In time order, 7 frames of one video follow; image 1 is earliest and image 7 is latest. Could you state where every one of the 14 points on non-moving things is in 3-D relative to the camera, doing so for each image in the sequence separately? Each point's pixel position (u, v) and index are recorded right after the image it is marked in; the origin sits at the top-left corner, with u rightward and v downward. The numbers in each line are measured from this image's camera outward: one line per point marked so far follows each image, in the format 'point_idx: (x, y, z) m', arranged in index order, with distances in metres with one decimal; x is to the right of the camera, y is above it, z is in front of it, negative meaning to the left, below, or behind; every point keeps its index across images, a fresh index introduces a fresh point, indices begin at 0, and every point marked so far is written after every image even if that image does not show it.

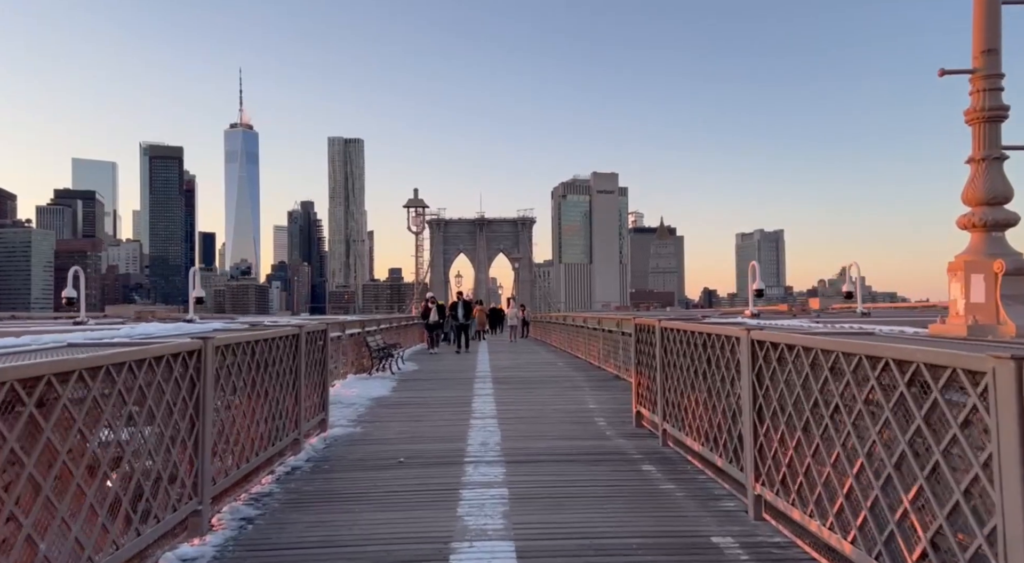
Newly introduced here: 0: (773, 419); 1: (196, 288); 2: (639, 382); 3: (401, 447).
0: (+2.1, -1.1, +6.0) m
1: (-7.0, -0.2, +16.7) m
2: (+1.6, -1.4, +10.6) m
3: (-1.4, -2.1, +9.7) m
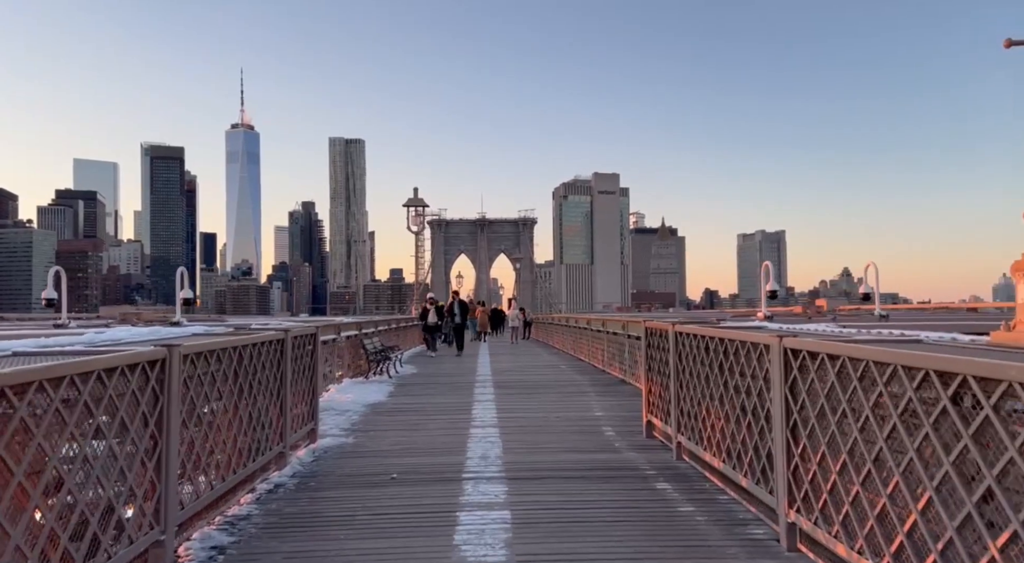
0: (+2.1, -1.1, +5.3) m
1: (-7.0, -0.2, +16.0) m
2: (+1.6, -1.4, +9.9) m
3: (-1.4, -2.1, +9.0) m
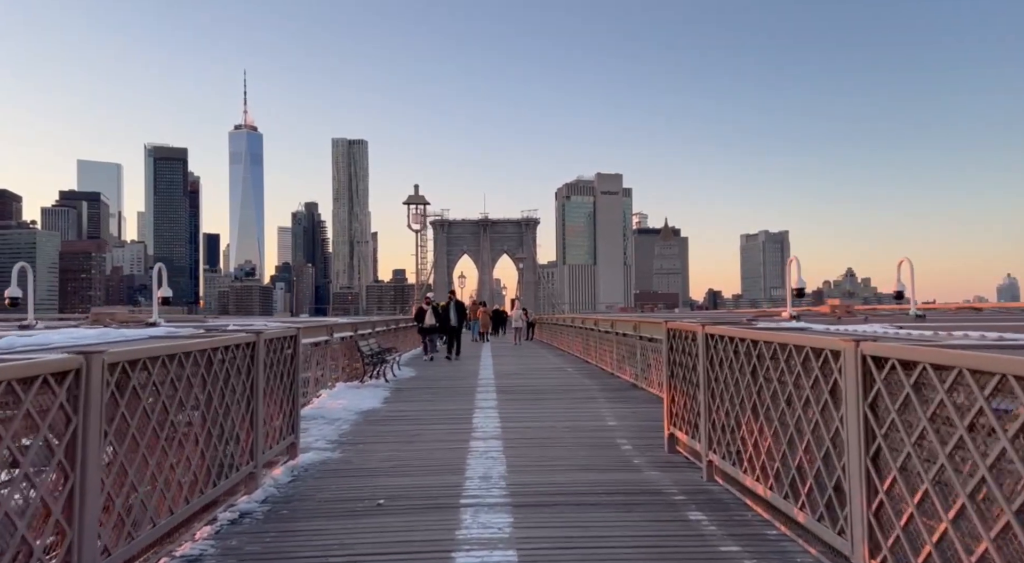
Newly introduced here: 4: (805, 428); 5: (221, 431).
0: (+2.1, -1.0, +4.1) m
1: (-6.9, -0.1, +14.9) m
2: (+1.7, -1.3, +8.7) m
3: (-1.3, -2.1, +7.8) m
4: (+2.1, -1.1, +5.4) m
5: (-2.5, -1.3, +6.7) m
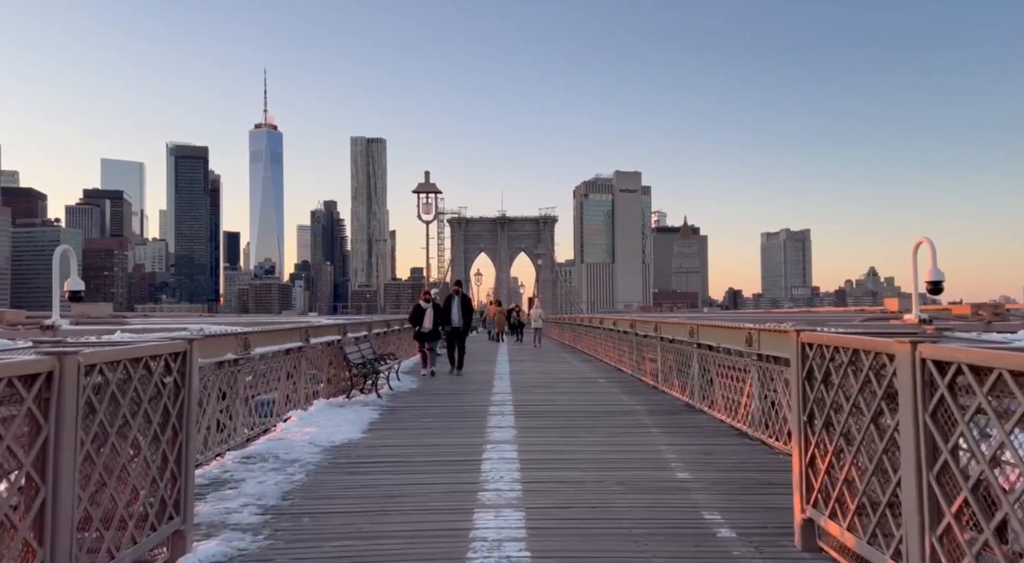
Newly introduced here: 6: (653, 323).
0: (+2.2, -1.0, +2.5) m
1: (-6.6, 0.0, +13.5) m
2: (+1.9, -1.3, +7.1) m
3: (-1.2, -2.0, +6.3) m
4: (+2.2, -1.0, +3.8) m
5: (-2.4, -1.3, +5.1) m
6: (+1.9, -0.6, +10.0) m
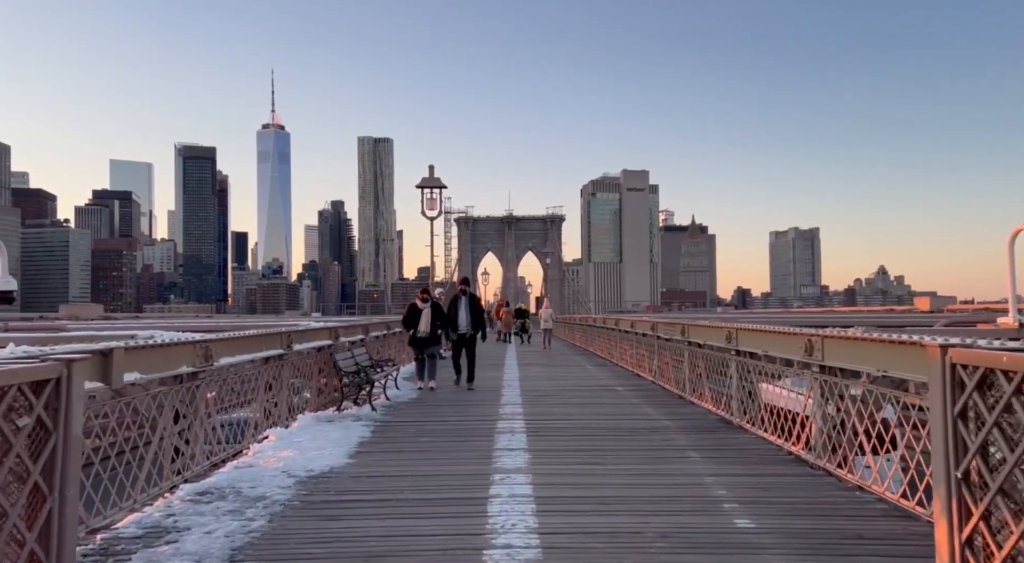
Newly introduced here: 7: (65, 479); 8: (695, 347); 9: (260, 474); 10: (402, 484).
0: (+2.3, -1.0, +1.5) m
1: (-6.4, 0.0, +12.6) m
2: (+2.0, -1.3, +6.1) m
3: (-1.1, -2.0, +5.3) m
4: (+2.3, -1.0, +2.8) m
5: (-2.3, -1.3, +4.2) m
6: (+2.0, -0.5, +9.0) m
7: (-1.3, -0.6, +2.2) m
8: (+2.0, -0.7, +8.2) m
9: (-1.6, -1.2, +4.9) m
10: (-0.7, -1.2, +4.6) m
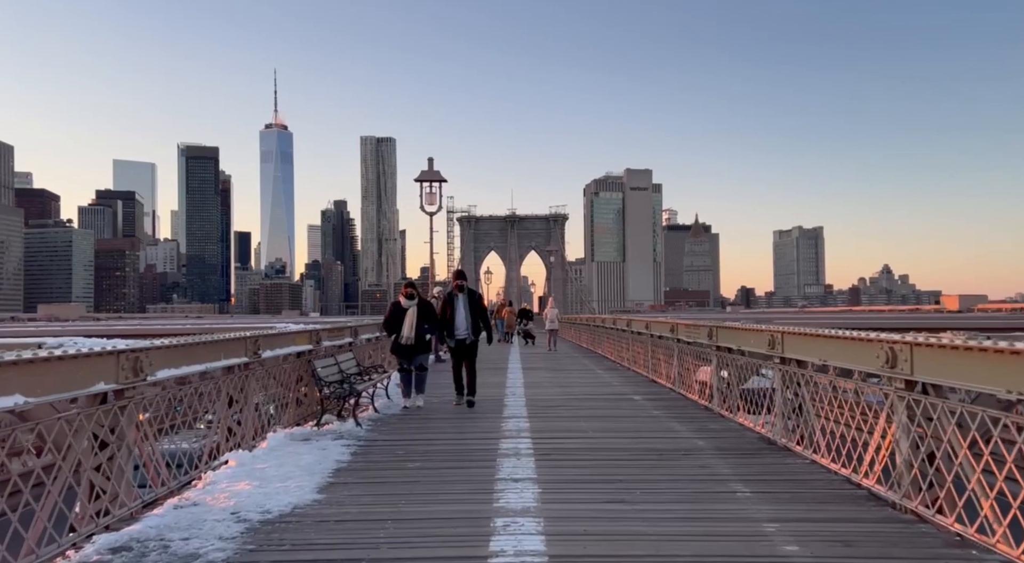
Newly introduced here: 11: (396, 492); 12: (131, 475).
0: (+2.3, -0.9, +0.5) m
1: (-6.3, 0.0, +11.6) m
2: (+2.0, -1.2, +5.2) m
3: (-1.0, -2.0, +4.3) m
4: (+2.3, -1.0, +1.8) m
5: (-2.3, -1.2, +3.2) m
6: (+2.1, -0.5, +8.0) m
7: (-1.3, -0.6, +1.2) m
8: (+2.1, -0.7, +7.2) m
9: (-1.6, -1.2, +3.9) m
10: (-0.6, -1.2, +3.6) m
11: (-0.7, -1.2, +4.4) m
12: (-2.0, -1.0, +3.9) m
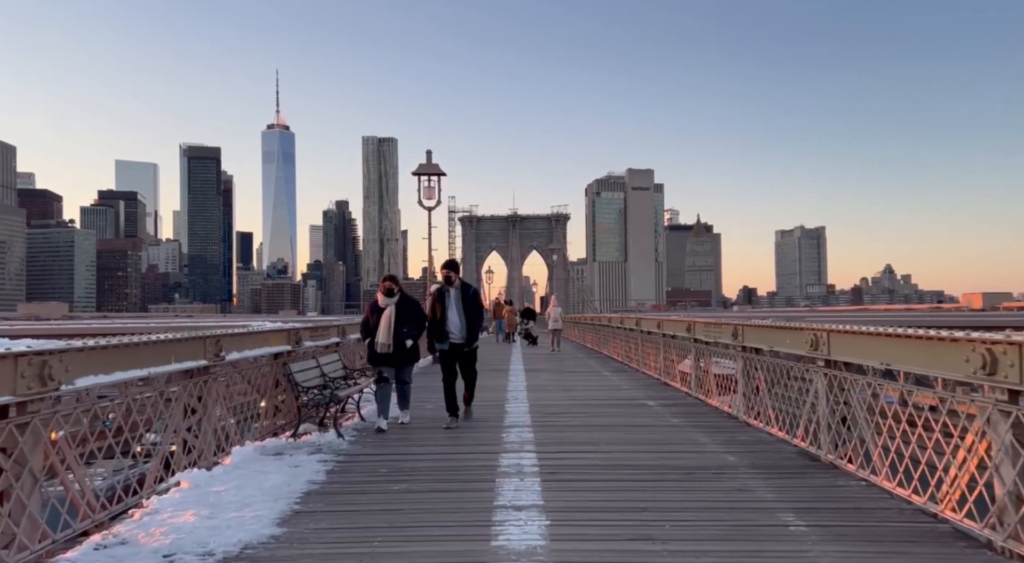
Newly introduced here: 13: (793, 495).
0: (+2.3, -0.9, -0.3) m
1: (-6.3, +0.1, +10.8) m
2: (+2.0, -1.2, +4.4) m
3: (-1.0, -1.9, +3.6) m
4: (+2.3, -0.9, +1.0) m
5: (-2.3, -1.2, +2.5) m
6: (+2.1, -0.4, +7.2) m
7: (-1.3, -0.5, +0.4) m
8: (+2.1, -0.6, +6.4) m
9: (-1.6, -1.2, +3.1) m
10: (-0.6, -1.1, +2.8) m
11: (-0.7, -1.2, +3.6) m
12: (-2.0, -0.9, +3.1) m
13: (+1.5, -1.2, +4.1) m
